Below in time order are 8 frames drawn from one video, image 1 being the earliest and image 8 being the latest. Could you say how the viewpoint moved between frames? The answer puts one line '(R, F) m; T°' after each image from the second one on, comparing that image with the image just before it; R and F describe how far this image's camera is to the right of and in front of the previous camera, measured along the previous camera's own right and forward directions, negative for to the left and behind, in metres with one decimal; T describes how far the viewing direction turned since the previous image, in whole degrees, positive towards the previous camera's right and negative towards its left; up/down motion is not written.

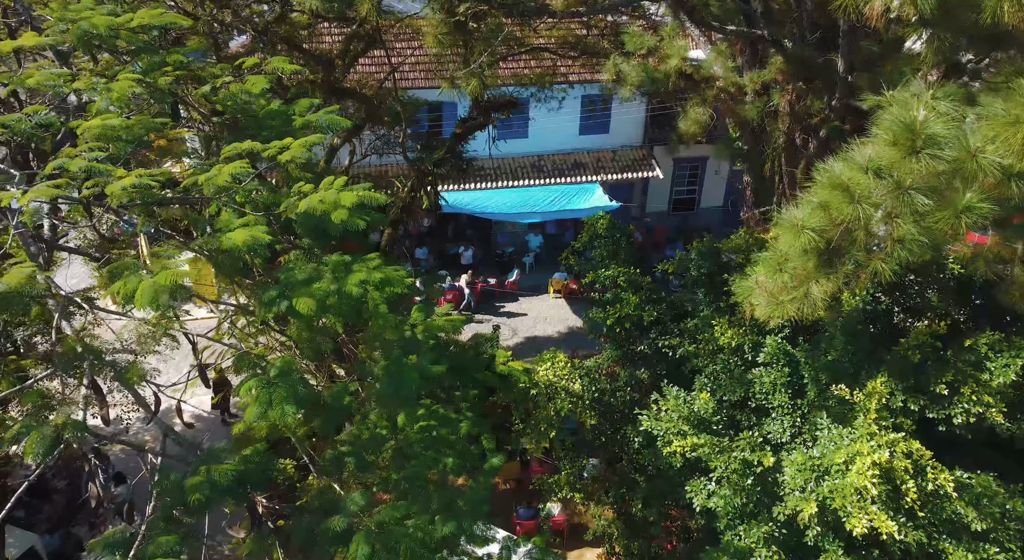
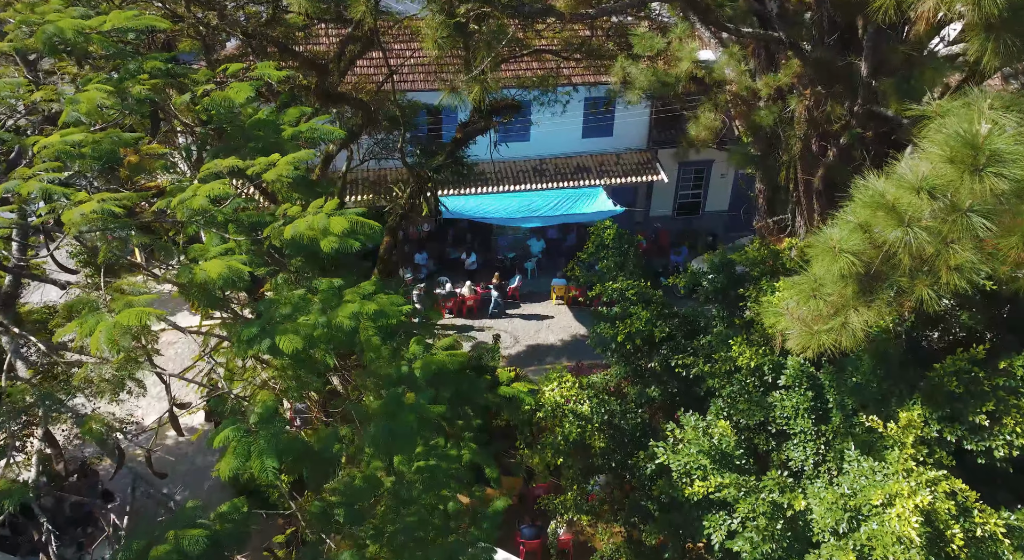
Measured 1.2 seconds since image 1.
(0.0, +0.5) m; 0°
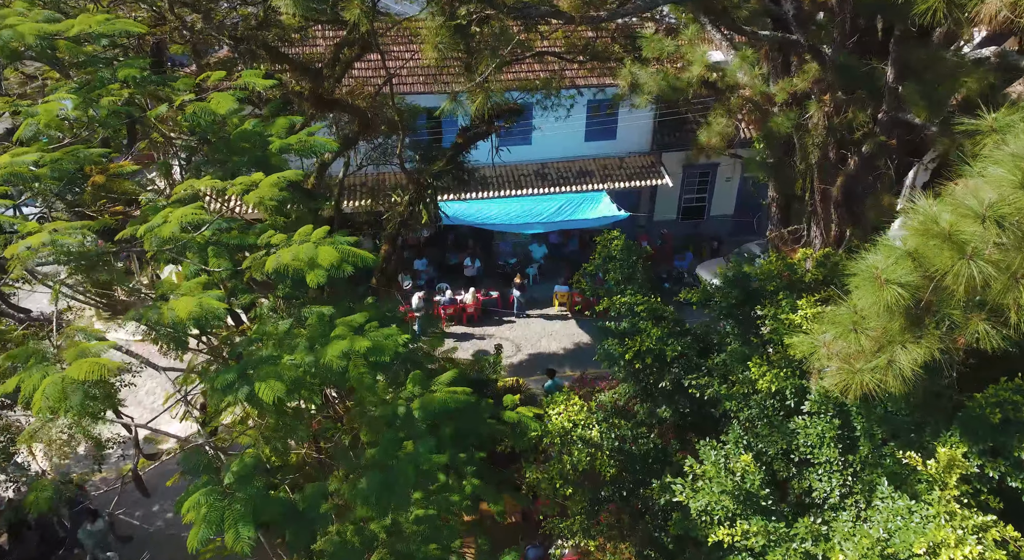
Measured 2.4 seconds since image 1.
(0.0, +0.5) m; 0°
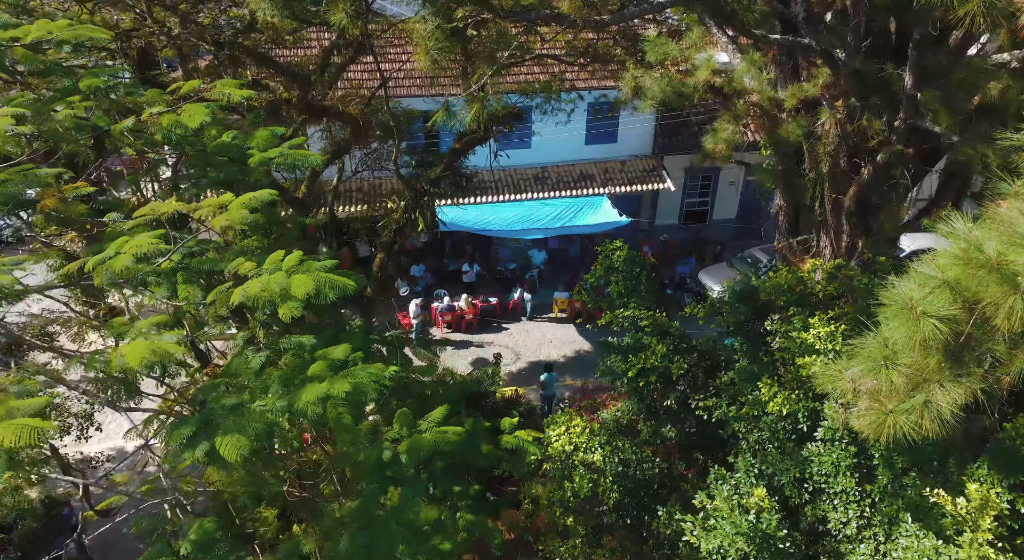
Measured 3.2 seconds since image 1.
(0.0, +0.4) m; 0°
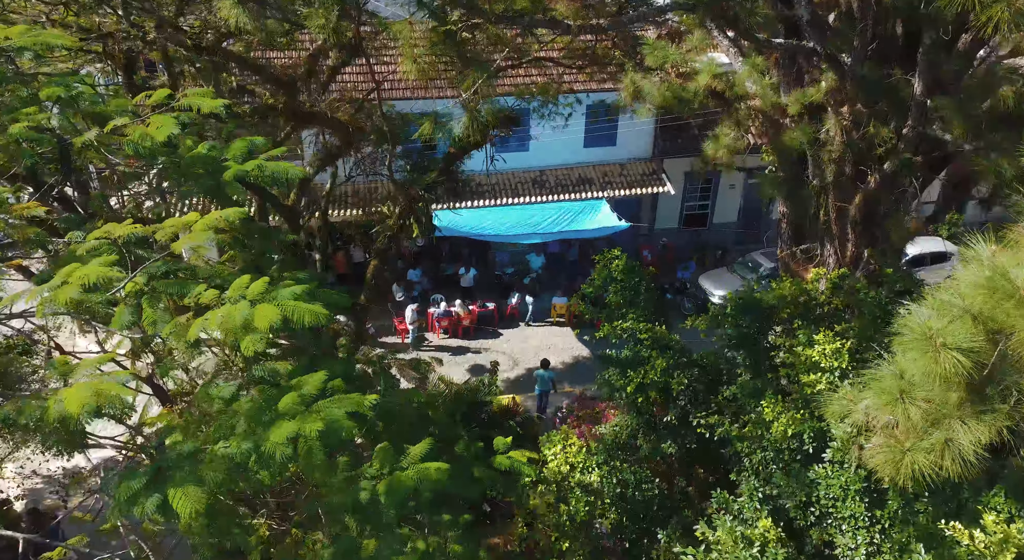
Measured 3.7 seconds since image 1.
(+0.1, +0.3) m; 0°
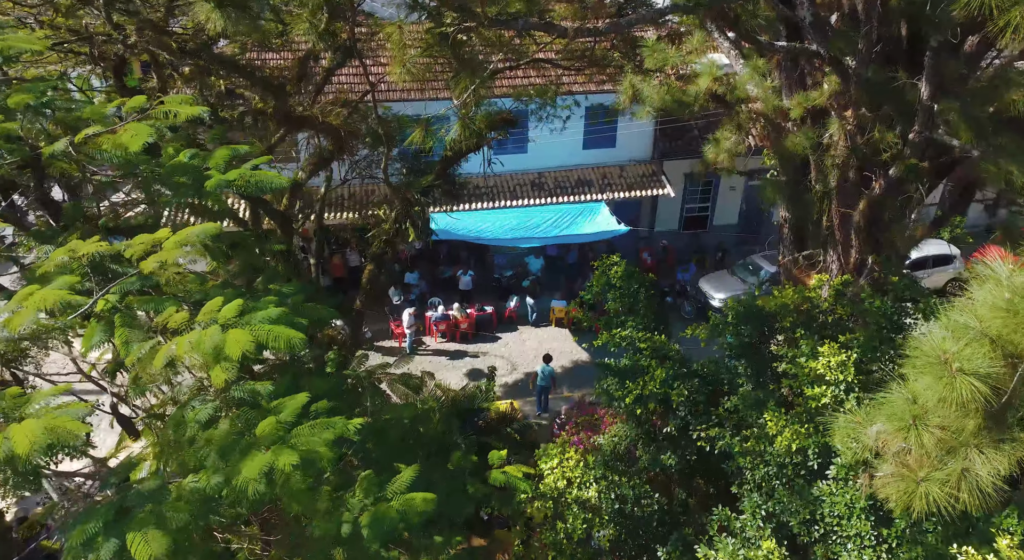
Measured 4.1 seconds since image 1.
(0.0, +0.2) m; 0°
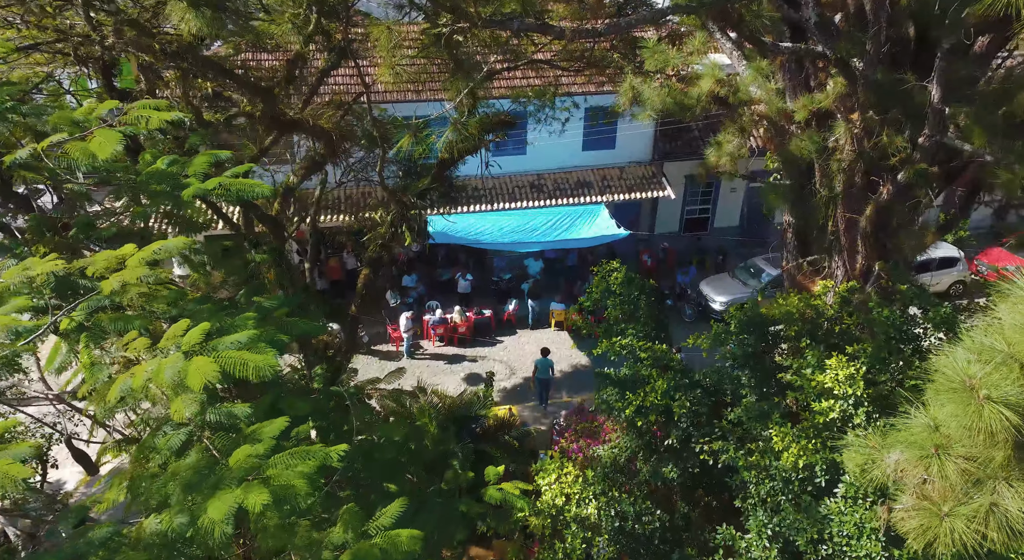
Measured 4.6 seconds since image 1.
(0.0, +0.3) m; 0°
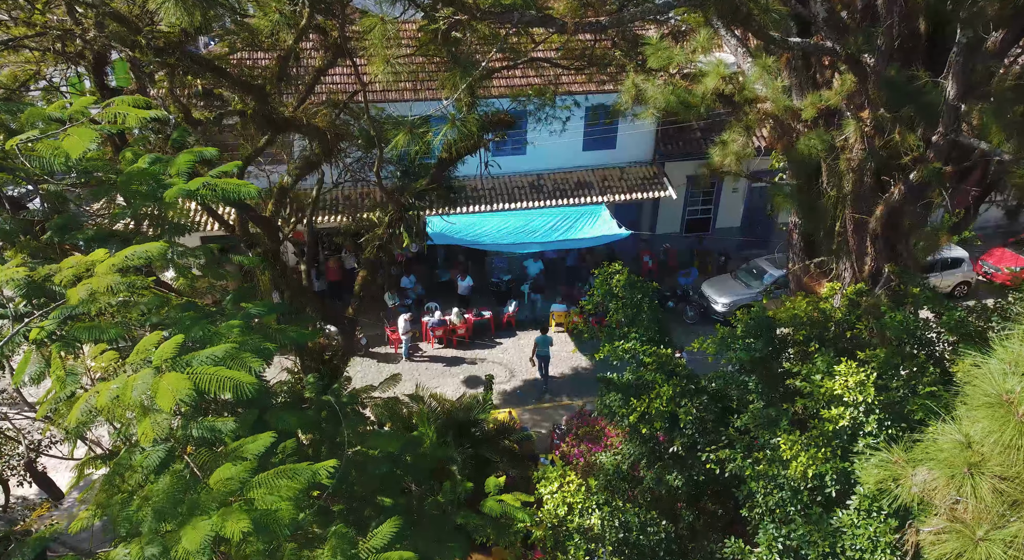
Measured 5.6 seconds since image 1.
(0.0, +0.3) m; 0°
